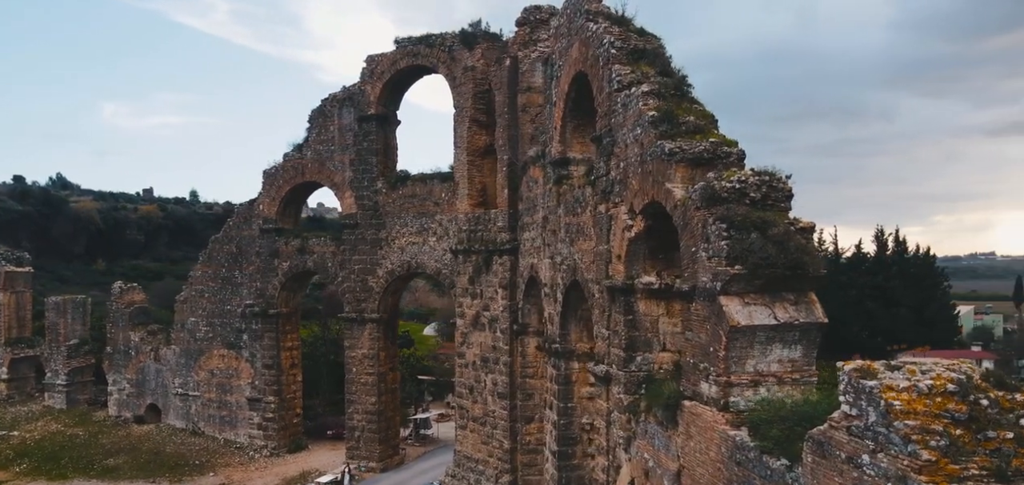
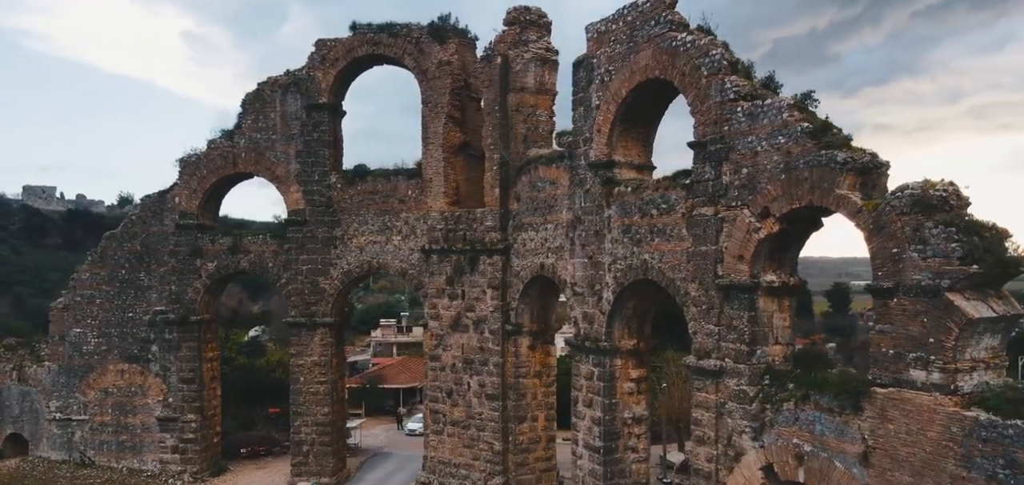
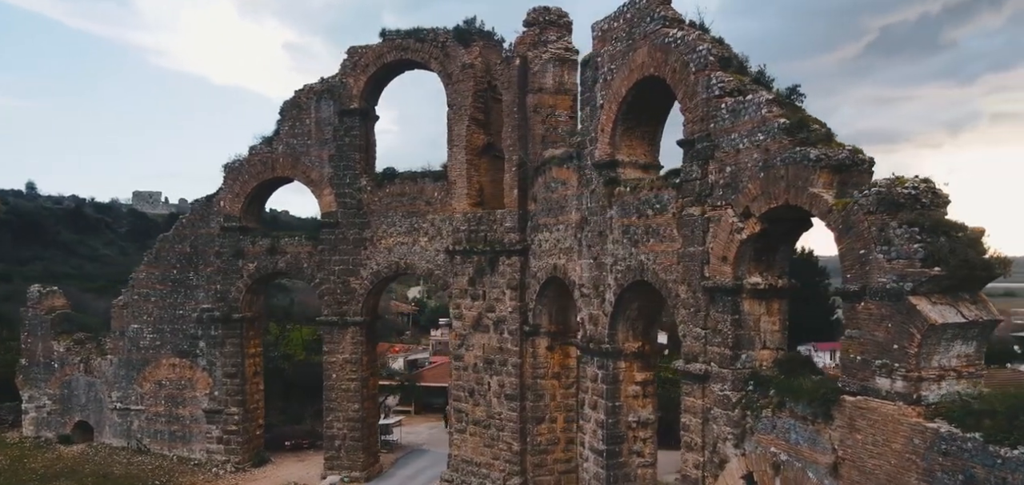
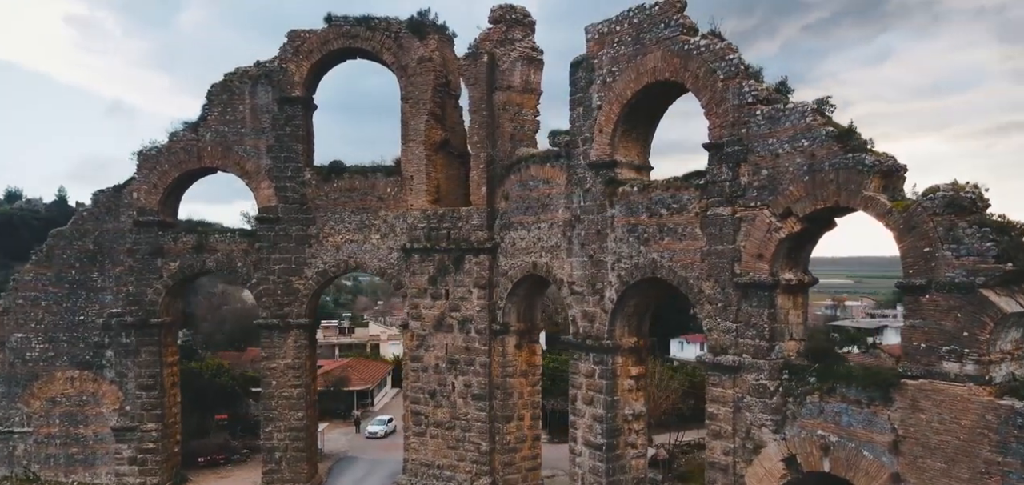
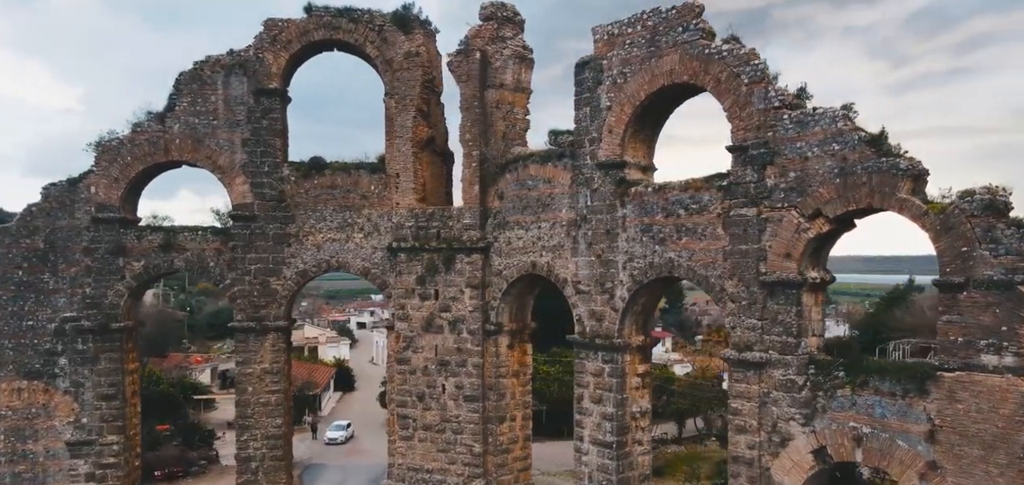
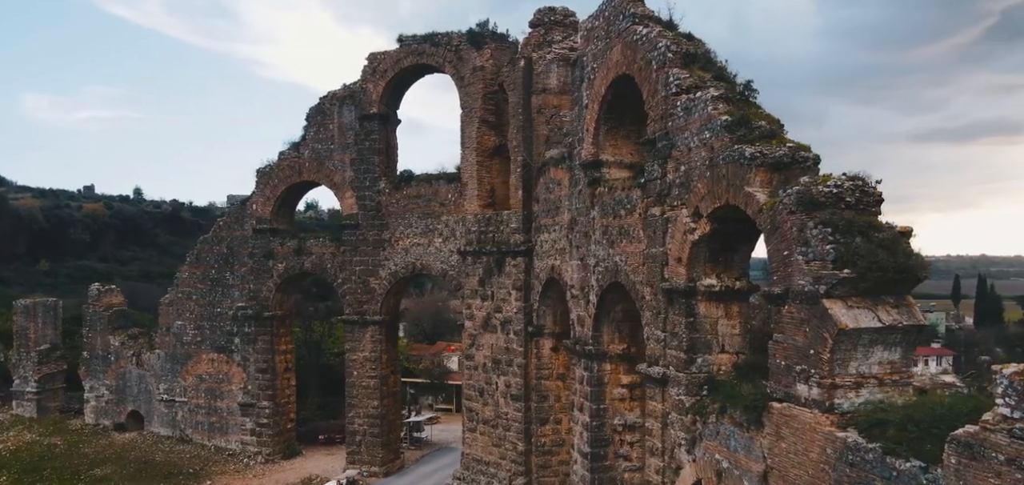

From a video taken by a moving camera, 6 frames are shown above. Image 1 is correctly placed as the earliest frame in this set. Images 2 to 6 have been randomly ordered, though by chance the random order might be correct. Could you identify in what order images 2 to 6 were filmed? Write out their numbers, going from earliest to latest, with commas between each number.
6, 3, 2, 4, 5
